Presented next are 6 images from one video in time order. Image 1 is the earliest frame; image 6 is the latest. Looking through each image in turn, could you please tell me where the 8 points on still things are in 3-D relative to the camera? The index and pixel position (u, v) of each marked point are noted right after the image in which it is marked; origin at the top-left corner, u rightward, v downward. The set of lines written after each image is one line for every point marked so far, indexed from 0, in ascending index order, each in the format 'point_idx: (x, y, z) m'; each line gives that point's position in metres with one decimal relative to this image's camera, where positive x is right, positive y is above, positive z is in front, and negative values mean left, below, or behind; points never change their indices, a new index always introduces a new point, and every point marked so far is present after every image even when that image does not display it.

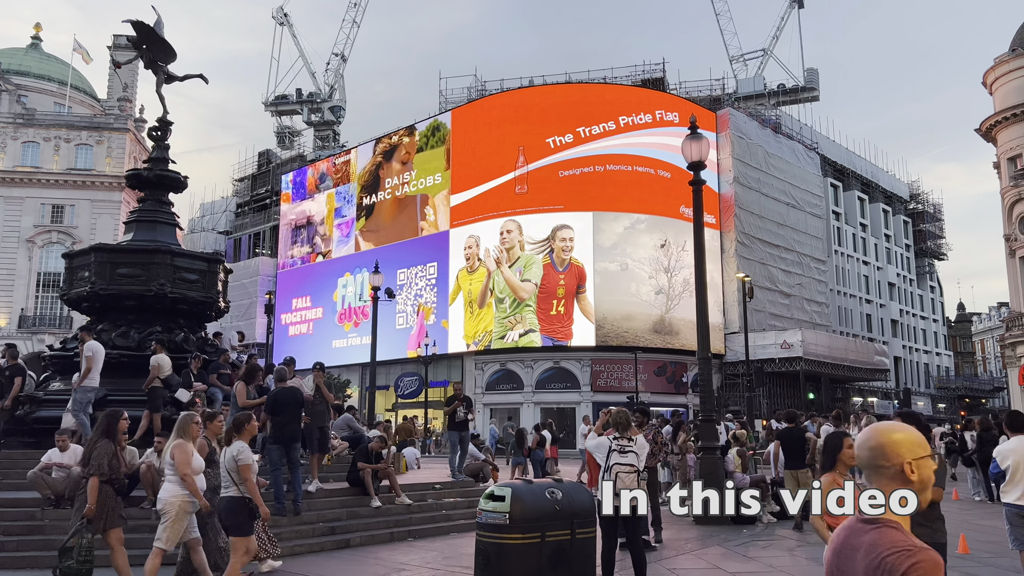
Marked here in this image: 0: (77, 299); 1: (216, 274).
0: (-7.0, -0.2, +13.1) m
1: (-5.1, +0.2, +14.1) m
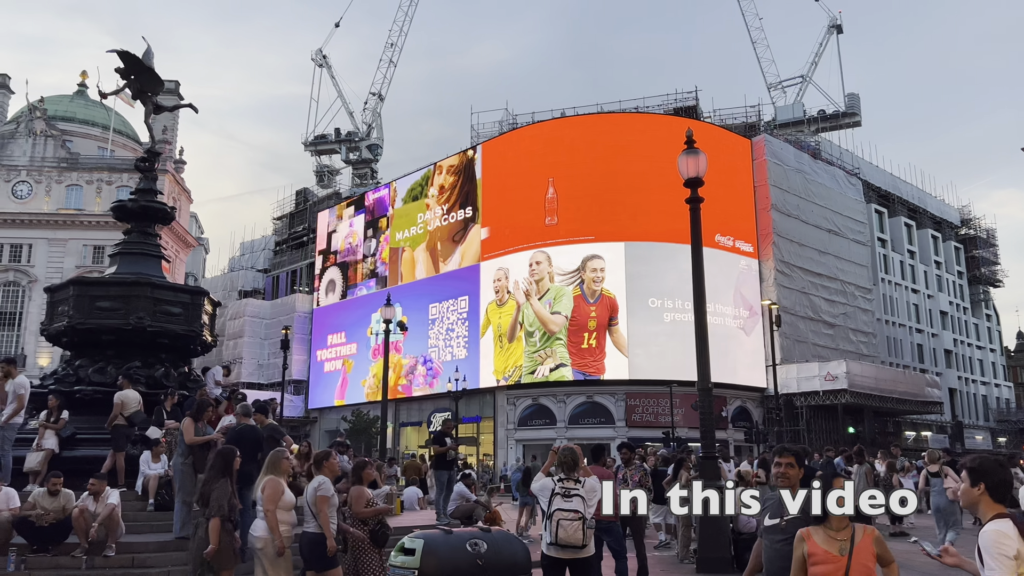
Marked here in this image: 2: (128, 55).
0: (-7.1, -0.7, +12.8) m
1: (-5.2, -0.3, +13.6) m
2: (-6.6, +4.0, +14.1) m
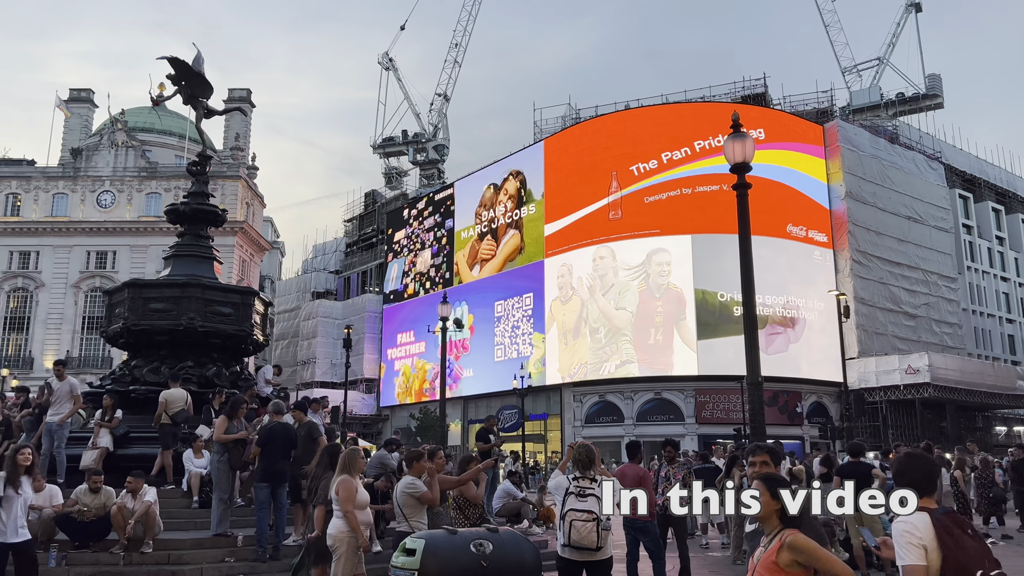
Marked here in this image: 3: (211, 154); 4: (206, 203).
0: (-6.4, -0.8, +13.1) m
1: (-4.4, -0.3, +13.8) m
2: (-5.8, +4.0, +14.4) m
3: (-5.3, +2.4, +14.6) m
4: (-5.3, +1.5, +14.3) m
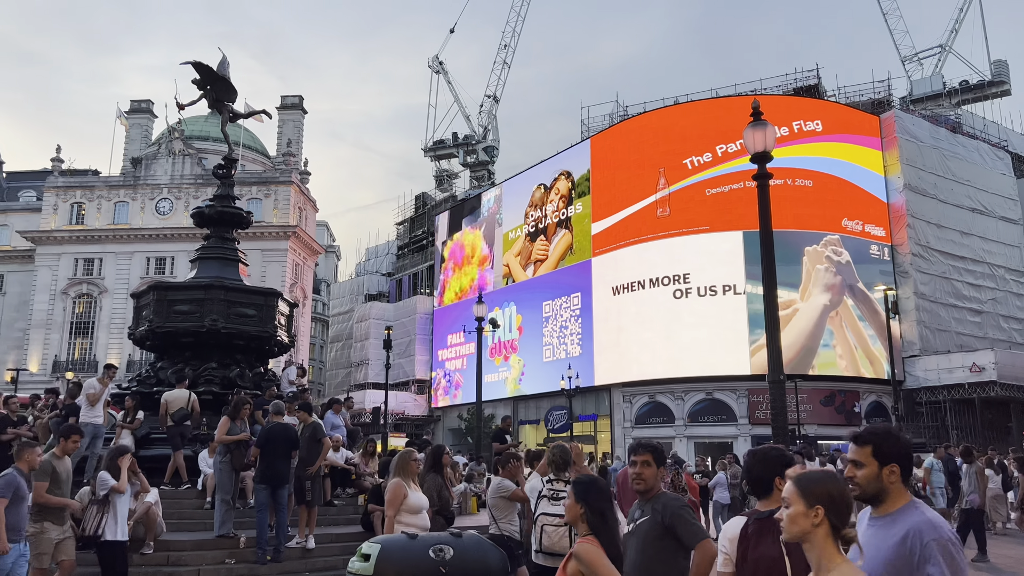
0: (-6.0, -0.8, +13.3) m
1: (-4.0, -0.3, +13.9) m
2: (-5.5, +3.9, +14.5) m
3: (-4.9, +2.3, +14.7) m
4: (-4.9, +1.5, +14.4) m
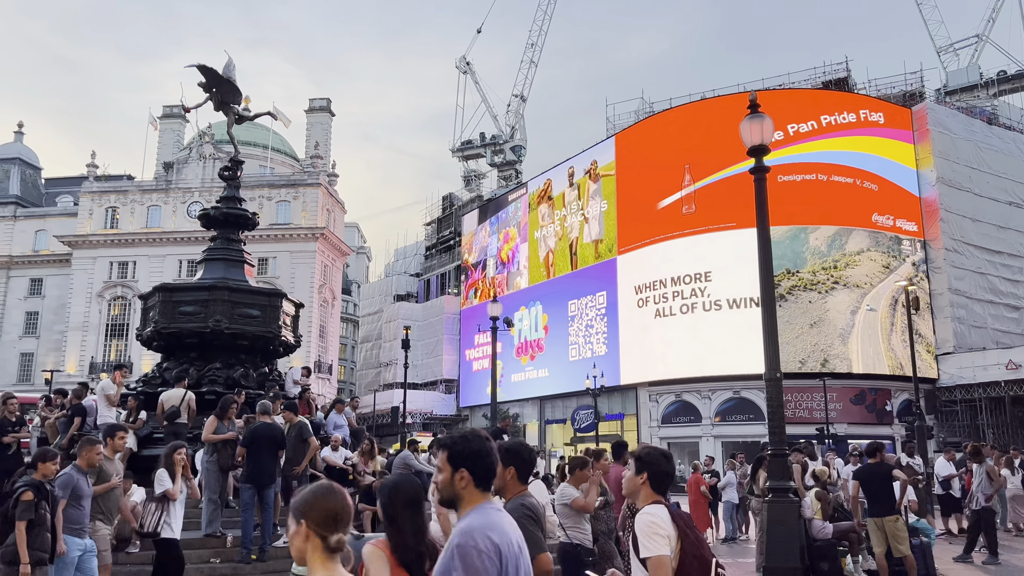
0: (-6.0, -0.8, +13.5) m
1: (-3.9, -0.3, +14.0) m
2: (-5.4, +3.9, +14.6) m
3: (-4.9, +2.3, +14.8) m
4: (-4.9, +1.4, +14.5) m
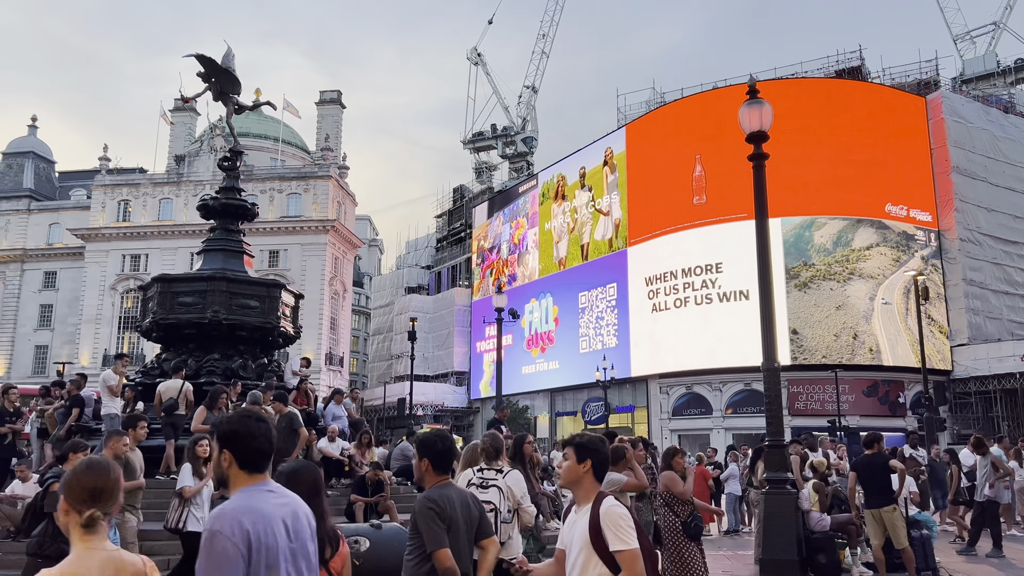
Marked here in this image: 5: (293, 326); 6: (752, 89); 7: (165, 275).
0: (-6.0, -0.7, +13.5) m
1: (-3.9, -0.2, +13.9) m
2: (-5.4, +4.1, +14.6) m
3: (-4.9, +2.5, +14.7) m
4: (-4.9, +1.6, +14.4) m
5: (-3.8, -0.6, +14.2) m
6: (+3.0, +2.5, +10.2) m
7: (-5.6, +0.2, +13.3) m
